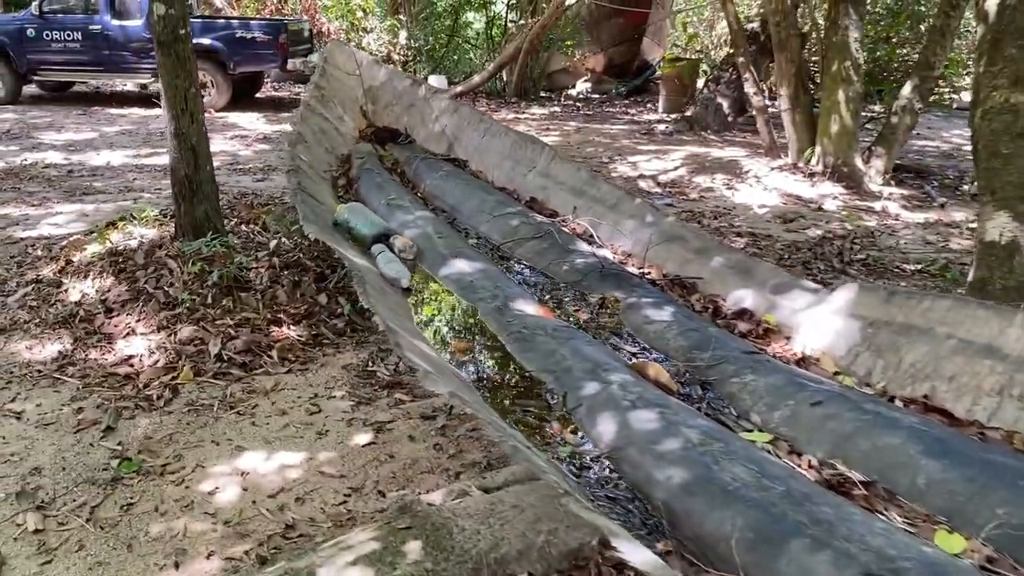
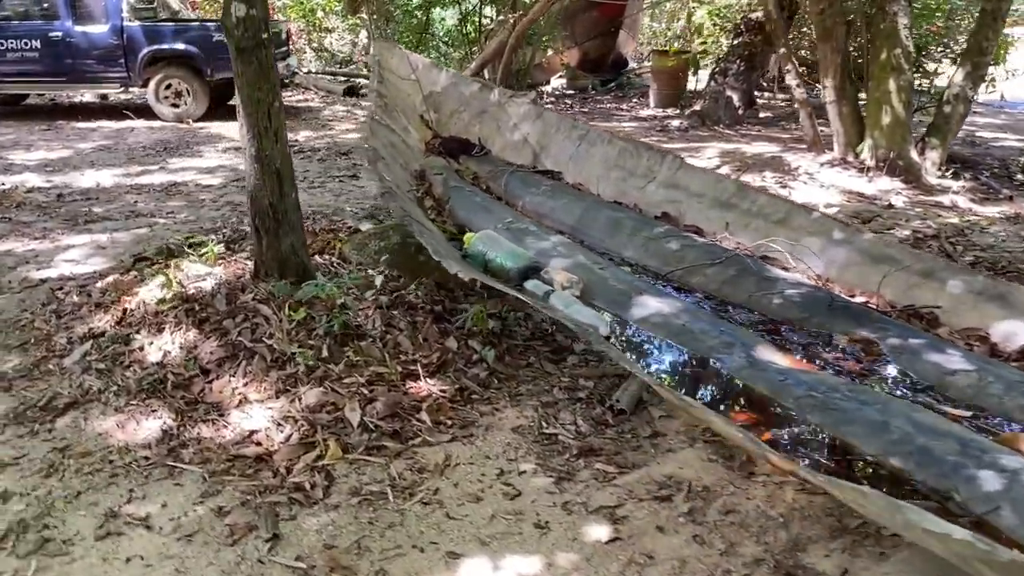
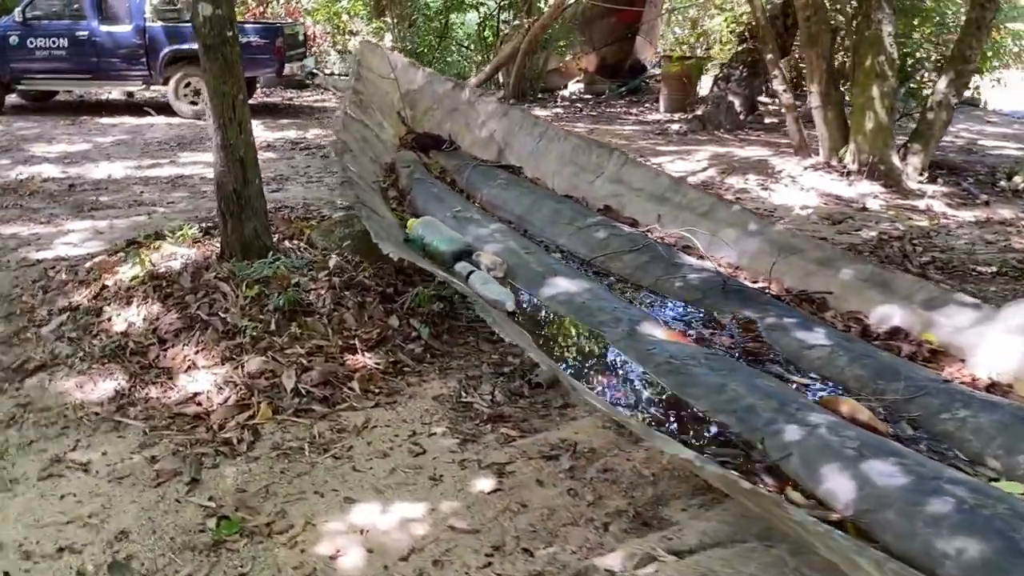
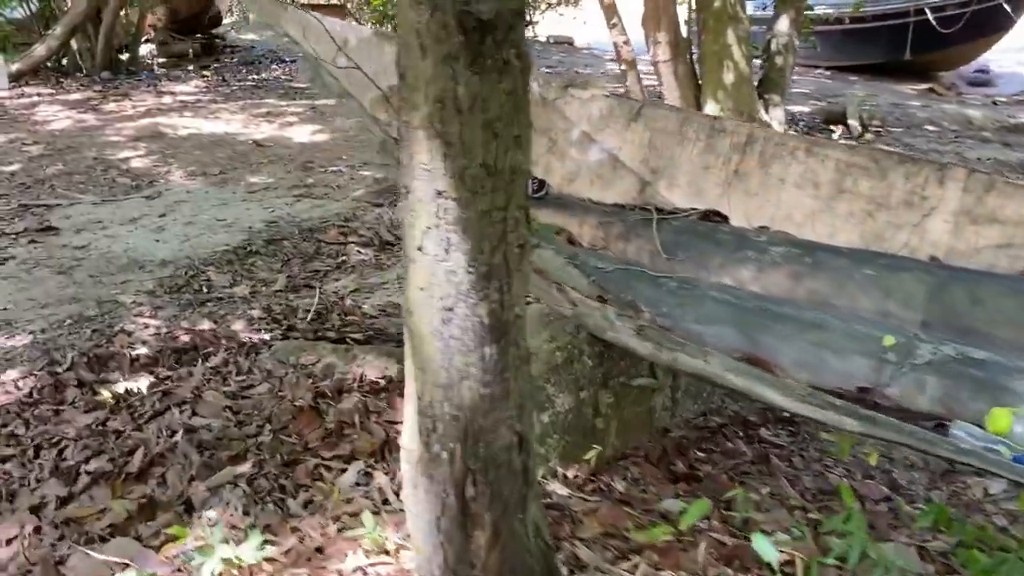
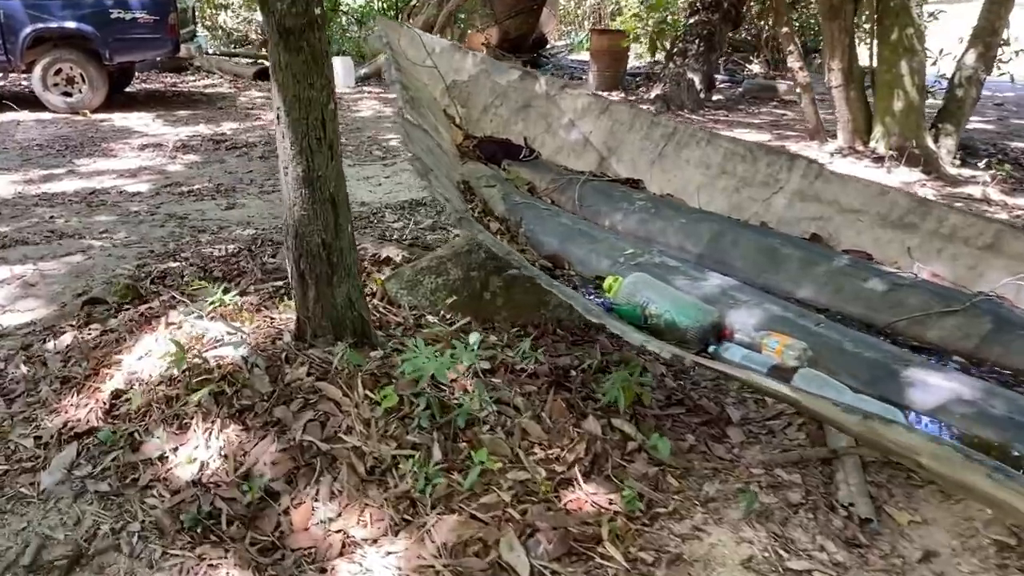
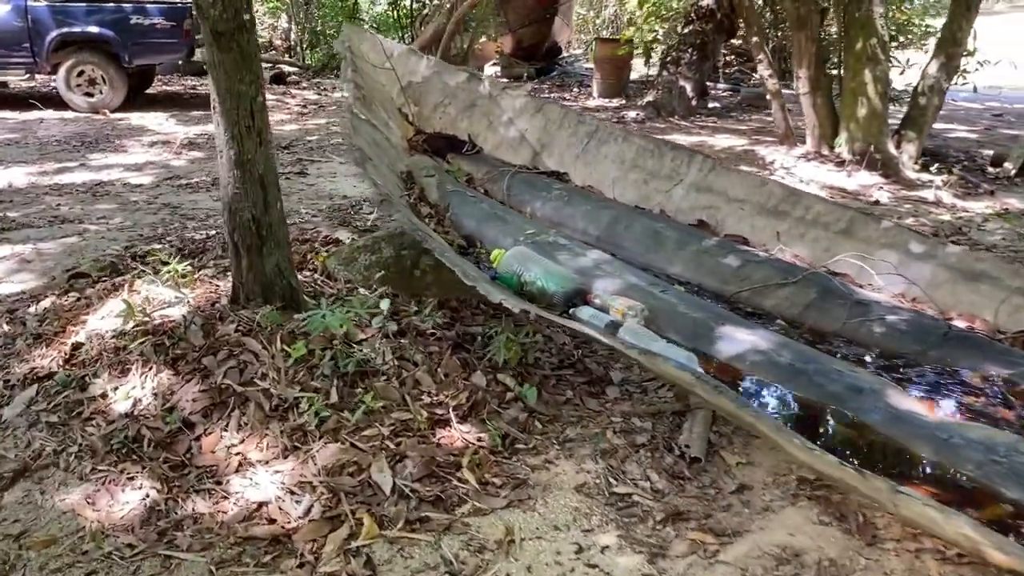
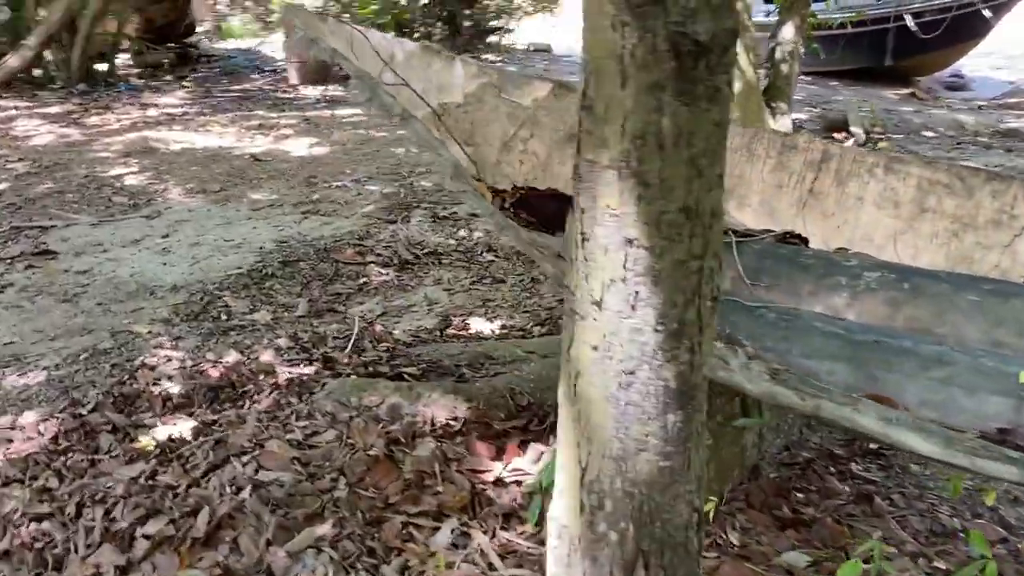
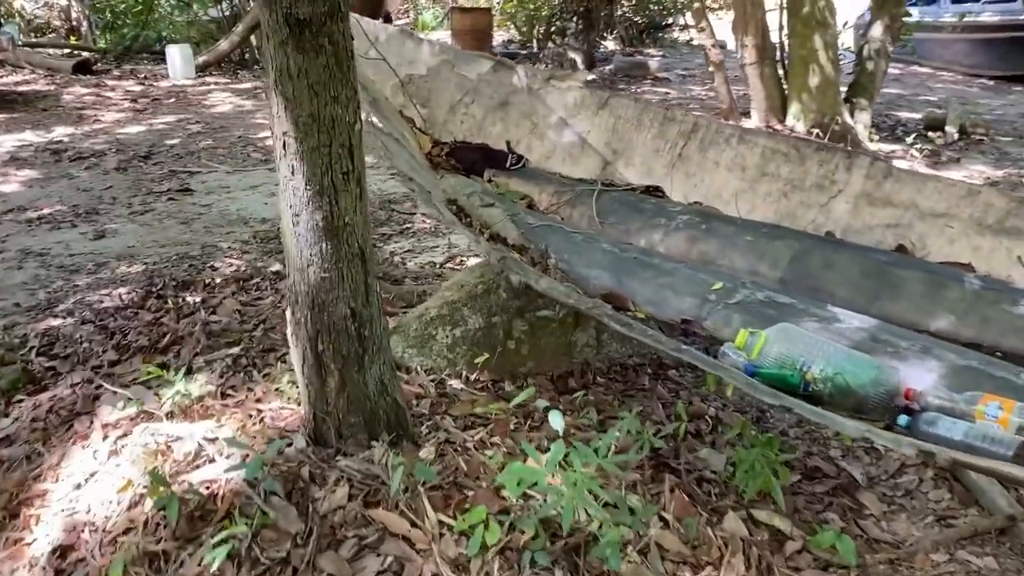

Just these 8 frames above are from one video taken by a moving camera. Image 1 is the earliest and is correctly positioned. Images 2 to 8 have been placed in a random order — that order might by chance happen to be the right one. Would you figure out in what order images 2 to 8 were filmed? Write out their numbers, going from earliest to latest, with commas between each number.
3, 2, 6, 5, 8, 4, 7
